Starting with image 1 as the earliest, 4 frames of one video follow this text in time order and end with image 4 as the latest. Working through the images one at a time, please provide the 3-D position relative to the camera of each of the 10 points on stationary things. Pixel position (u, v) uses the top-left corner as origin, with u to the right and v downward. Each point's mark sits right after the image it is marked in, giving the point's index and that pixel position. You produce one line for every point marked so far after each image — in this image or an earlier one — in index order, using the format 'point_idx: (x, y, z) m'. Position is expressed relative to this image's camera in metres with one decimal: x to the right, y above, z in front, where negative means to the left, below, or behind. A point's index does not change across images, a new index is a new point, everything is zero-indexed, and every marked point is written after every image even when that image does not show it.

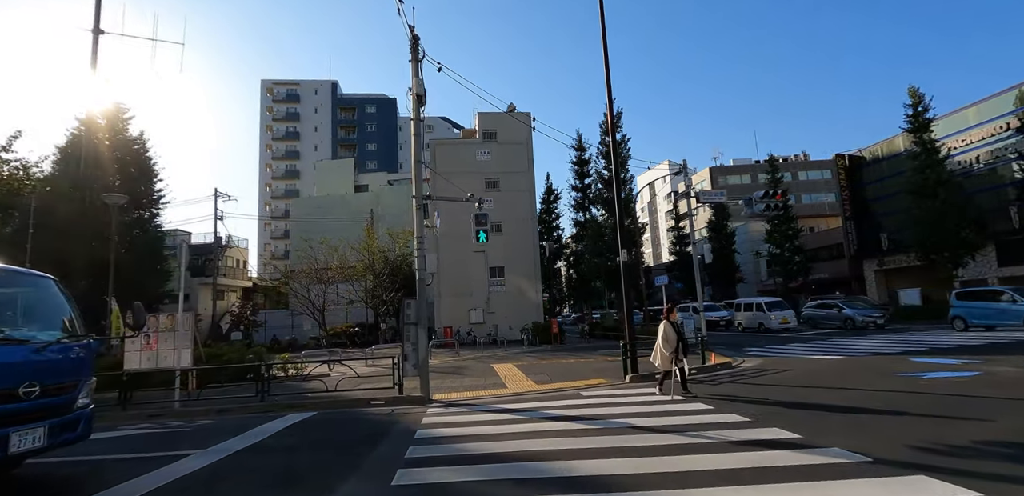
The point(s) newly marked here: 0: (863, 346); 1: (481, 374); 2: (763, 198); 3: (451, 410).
0: (+10.6, -3.0, +15.4) m
1: (-0.7, -3.2, +12.9) m
2: (+9.3, +1.9, +19.0) m
3: (-0.9, -2.5, +7.9) m
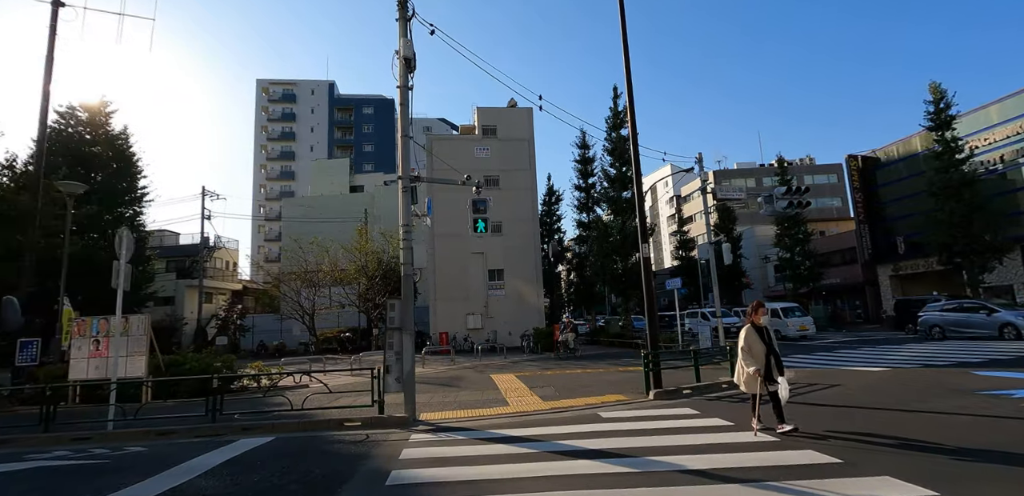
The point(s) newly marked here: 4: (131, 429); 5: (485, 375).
0: (+10.6, -3.0, +13.9) m
1: (-0.7, -3.1, +11.3) m
2: (+9.4, +1.8, +17.5) m
3: (-0.9, -2.3, +6.4) m
4: (-5.3, -2.5, +7.1) m
5: (-0.7, -3.4, +13.7) m
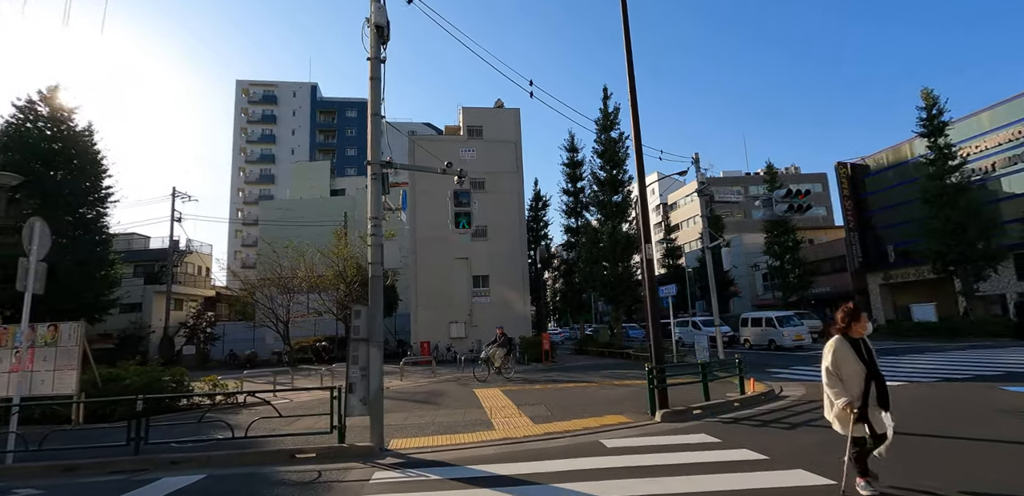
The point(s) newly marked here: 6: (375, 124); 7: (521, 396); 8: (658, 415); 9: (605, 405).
0: (+10.3, -3.1, +13.0) m
1: (-1.0, -3.1, +10.2) m
2: (+8.9, +1.7, +16.7) m
3: (-1.0, -2.3, +5.2) m
4: (-5.5, -2.5, +5.8) m
5: (-1.1, -3.5, +12.5) m
6: (-1.9, +1.7, +6.9) m
7: (+0.2, -3.1, +10.7) m
8: (+2.1, -2.4, +7.5) m
9: (+1.7, -2.8, +9.2) m
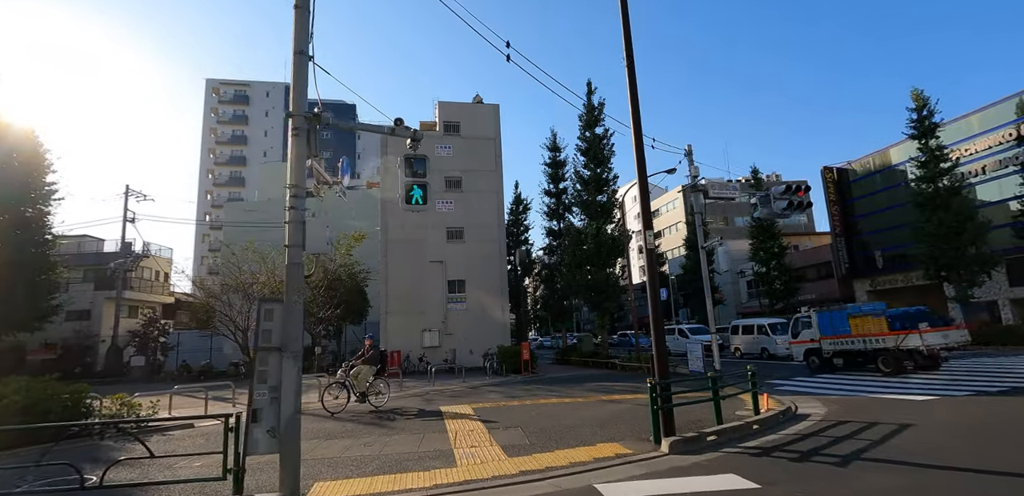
0: (+9.7, -3.1, +11.8) m
1: (-1.5, -2.9, +8.5) m
2: (+8.2, +1.6, +15.5) m
3: (-1.3, -2.0, +3.6) m
4: (-5.8, -2.2, +4.0) m
5: (-1.6, -3.4, +10.8) m
6: (-2.2, +1.9, +5.3) m
7: (-0.3, -3.0, +9.1) m
8: (+1.8, -2.3, +5.9) m
9: (+1.2, -2.7, +7.6) m
